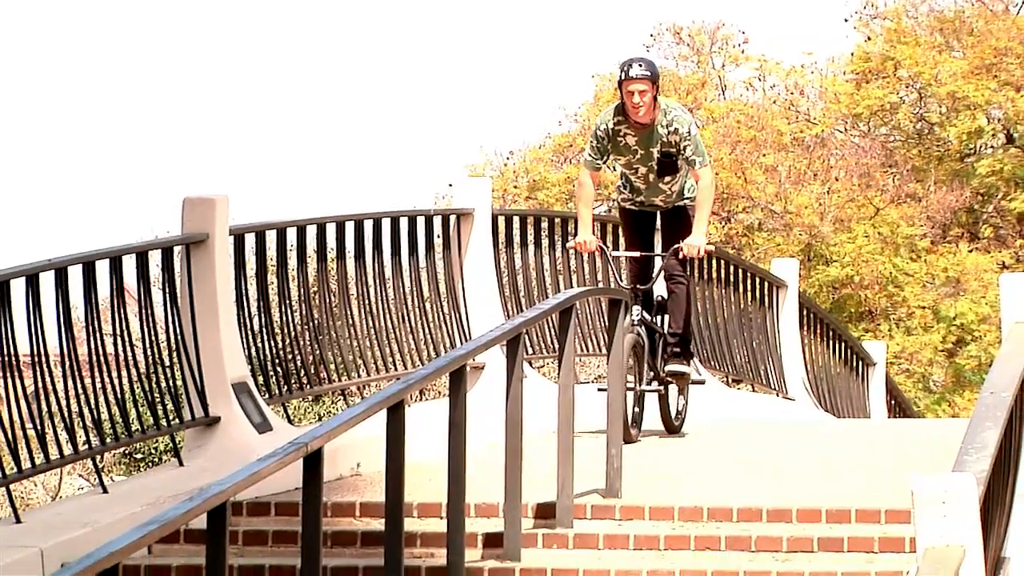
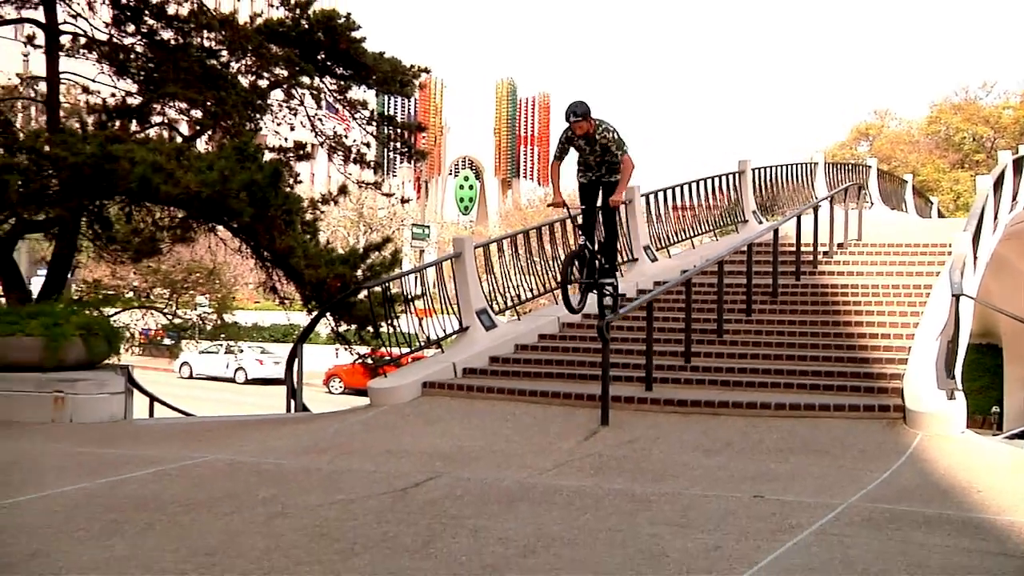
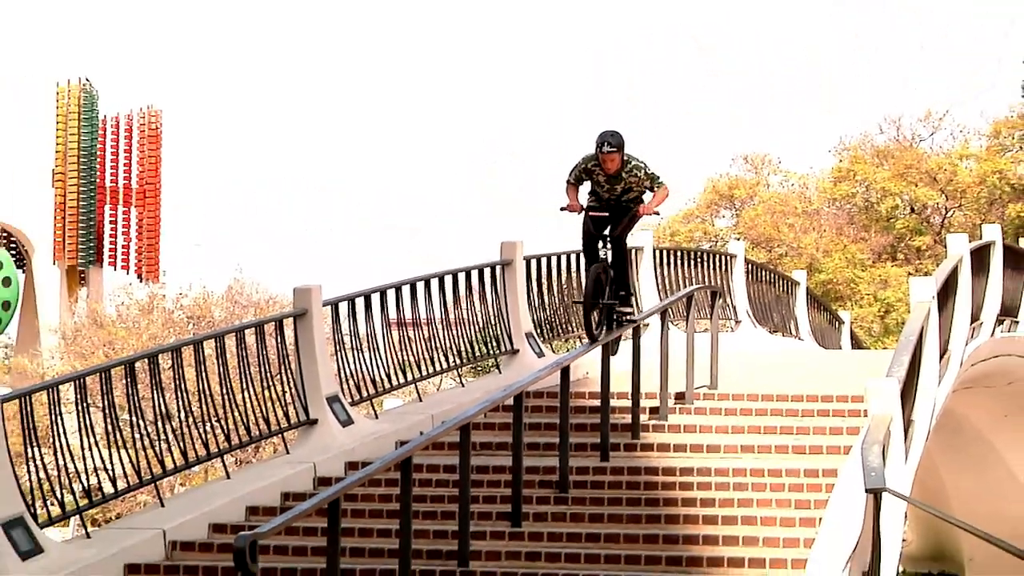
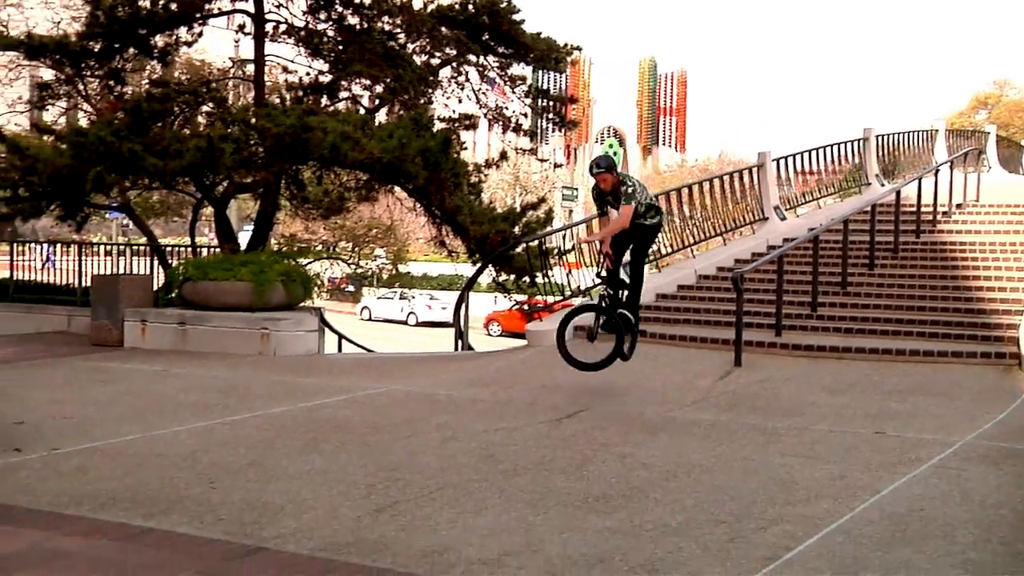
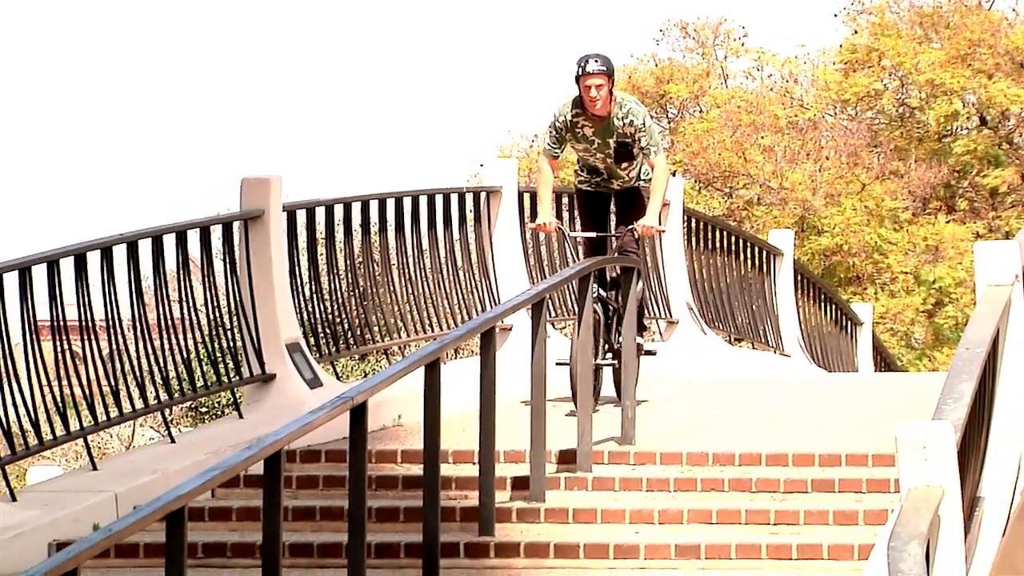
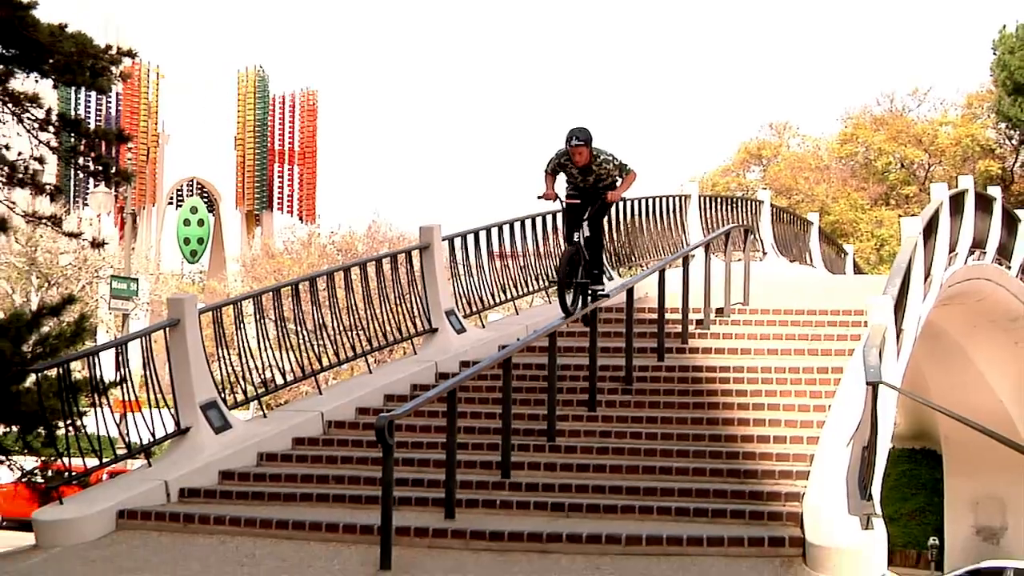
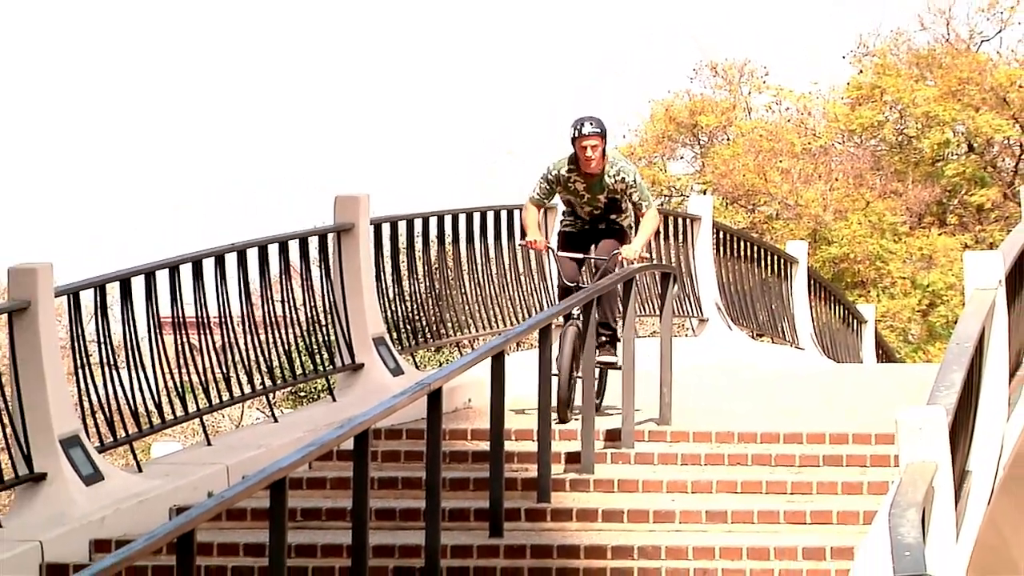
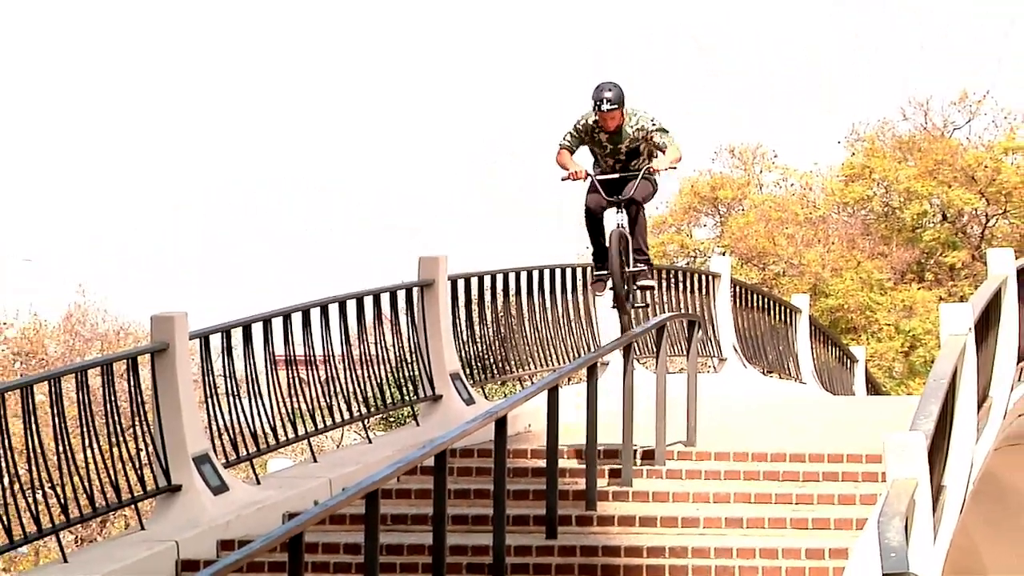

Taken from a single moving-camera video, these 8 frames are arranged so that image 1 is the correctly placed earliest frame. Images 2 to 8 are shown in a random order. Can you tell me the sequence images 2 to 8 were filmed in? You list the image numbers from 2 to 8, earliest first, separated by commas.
5, 7, 8, 3, 6, 2, 4
